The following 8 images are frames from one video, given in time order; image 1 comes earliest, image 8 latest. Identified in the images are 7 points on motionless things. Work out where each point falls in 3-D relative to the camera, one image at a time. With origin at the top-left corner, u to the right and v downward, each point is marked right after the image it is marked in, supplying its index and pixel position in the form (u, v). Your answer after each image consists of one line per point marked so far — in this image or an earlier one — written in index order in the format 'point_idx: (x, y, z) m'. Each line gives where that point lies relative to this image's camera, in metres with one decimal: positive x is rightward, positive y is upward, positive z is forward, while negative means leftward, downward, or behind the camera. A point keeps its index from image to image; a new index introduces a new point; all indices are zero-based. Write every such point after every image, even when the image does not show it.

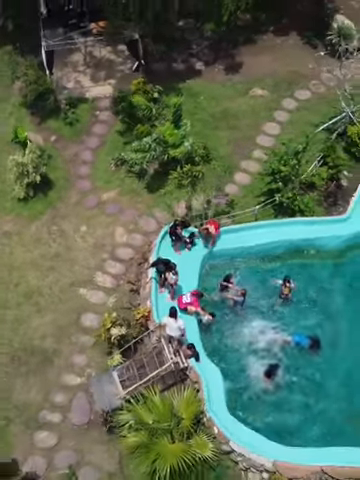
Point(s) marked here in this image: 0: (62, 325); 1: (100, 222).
0: (-2.9, -2.1, +16.9) m
1: (-2.2, +0.5, +18.6) m
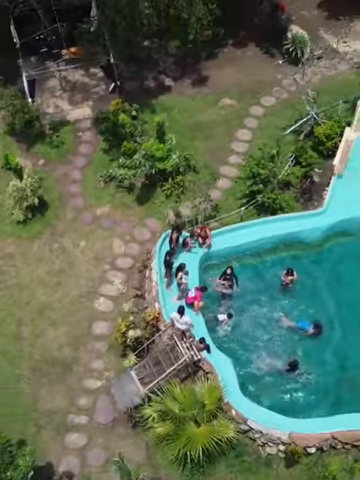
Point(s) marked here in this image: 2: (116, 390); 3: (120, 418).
0: (-2.8, -2.5, +18.1) m
1: (-2.4, +0.1, +20.0) m
2: (-1.6, -3.8, +17.1) m
3: (-1.5, -4.4, +16.7) m
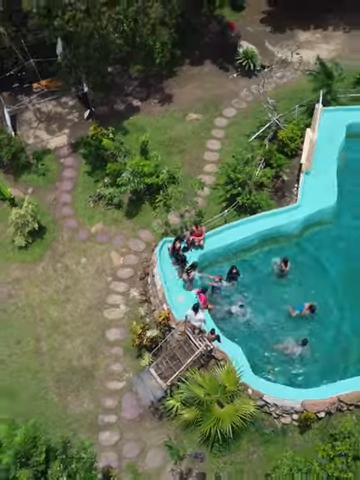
0: (-2.6, -3.0, +19.7) m
1: (-2.7, -0.4, +21.6) m
2: (-1.1, -4.1, +18.7) m
3: (-0.9, -4.7, +18.4) m
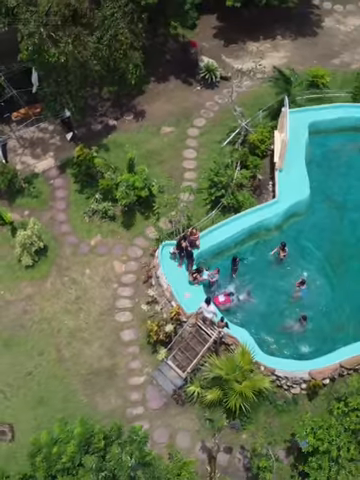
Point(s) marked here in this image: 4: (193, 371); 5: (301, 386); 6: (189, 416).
0: (-2.3, -3.4, +21.4) m
1: (-2.8, -0.8, +23.3) m
2: (-0.6, -4.3, +20.5) m
3: (-0.3, -4.8, +20.2) m
4: (+0.5, -3.9, +20.0) m
5: (+3.6, -4.3, +19.8) m
6: (+0.3, -5.2, +19.9) m
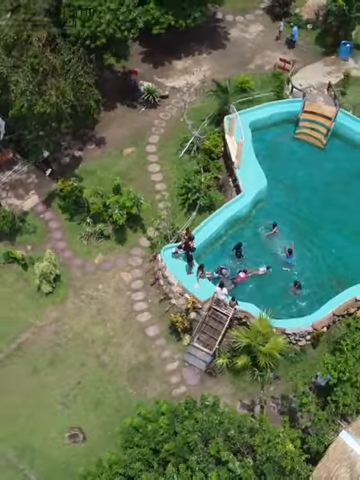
0: (-1.5, -3.8, +24.9) m
1: (-2.9, -1.4, +26.6) m
2: (+0.4, -4.4, +24.3) m
3: (+0.9, -4.8, +24.1) m
4: (+1.4, -3.8, +23.9) m
5: (+4.6, -3.5, +24.3) m
6: (+1.5, -5.1, +23.8) m
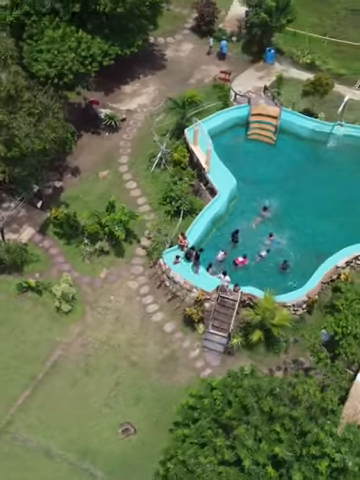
0: (-0.8, -4.1, +27.8) m
1: (-2.8, -2.1, +29.4) m
2: (+1.2, -4.3, +27.5) m
3: (+1.8, -4.7, +27.3) m
4: (+2.2, -3.5, +27.3) m
5: (+5.1, -2.8, +28.1) m
6: (+2.5, -4.8, +27.1) m
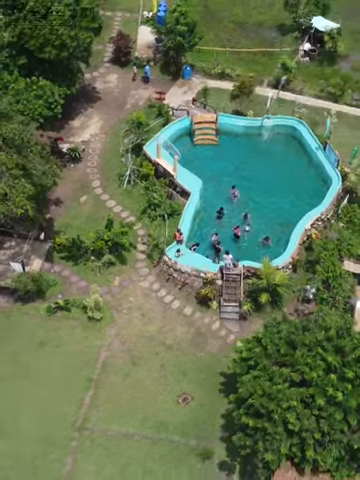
0: (+0.2, -4.0, +32.6) m
1: (-2.4, -2.5, +33.7) m
2: (+2.3, -3.7, +32.7) m
3: (+2.9, -3.9, +32.6) m
4: (+3.0, -2.7, +32.6) m
5: (+5.6, -1.4, +34.0) m
6: (+3.7, -3.9, +32.6) m
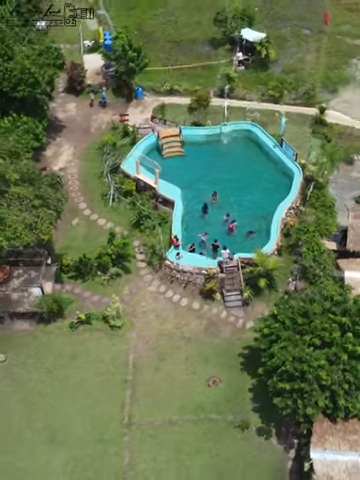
0: (+0.9, -4.1, +36.2) m
1: (-2.1, -3.1, +37.0) m
2: (+2.8, -3.5, +36.6) m
3: (+3.5, -3.6, +36.6) m
4: (+3.4, -2.4, +36.7) m
5: (+5.5, -0.7, +38.3) m
6: (+4.3, -3.5, +36.7) m
